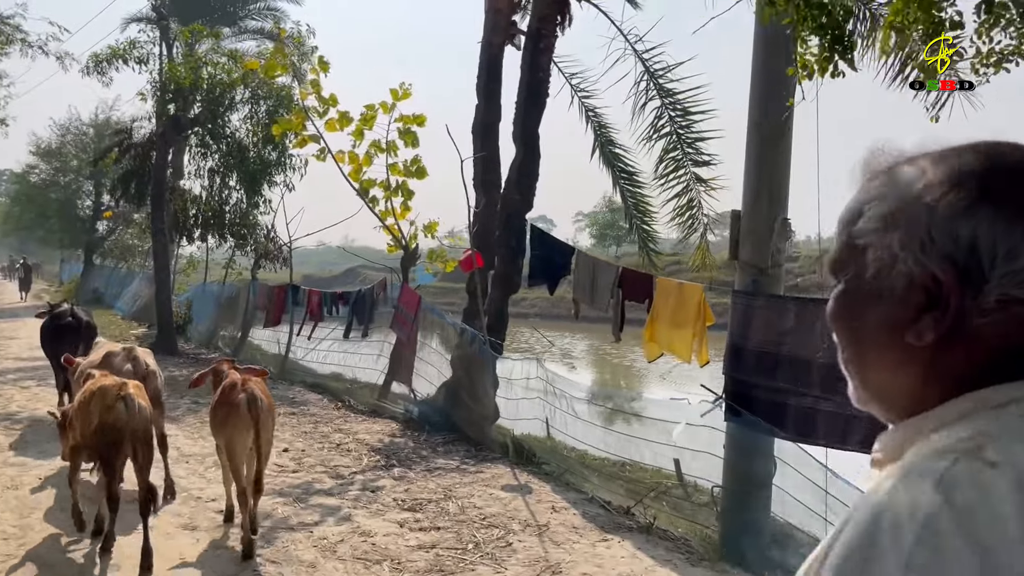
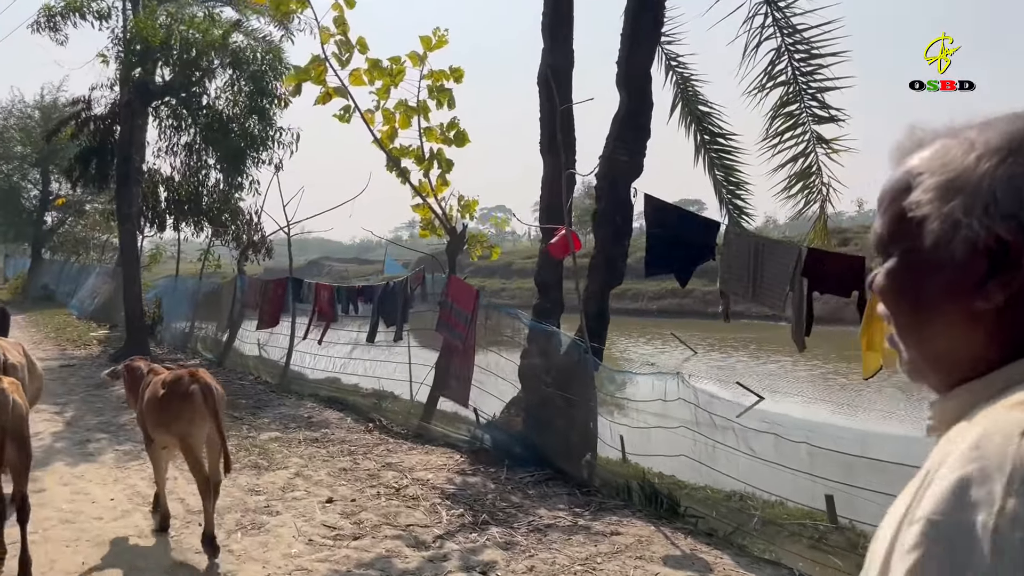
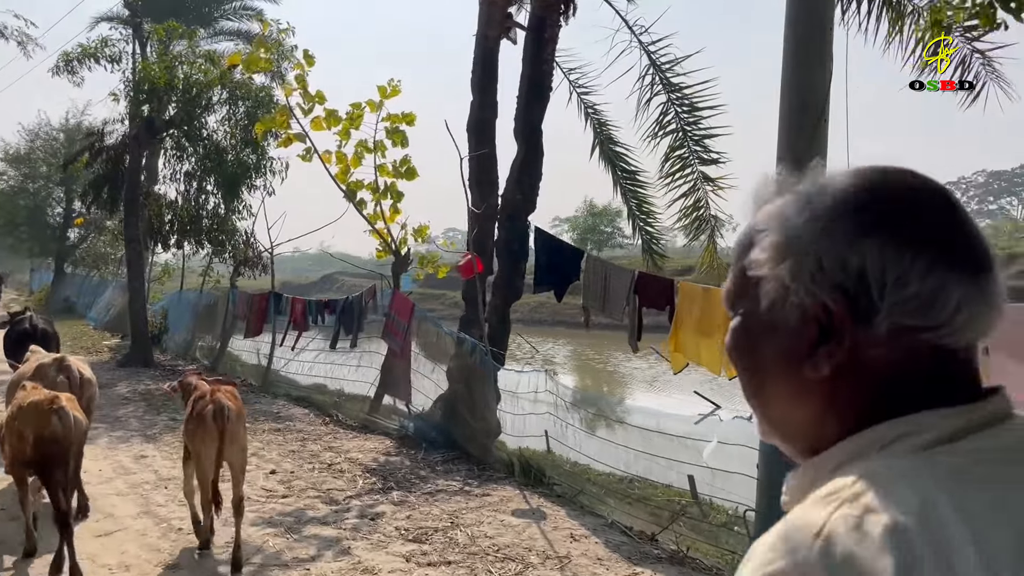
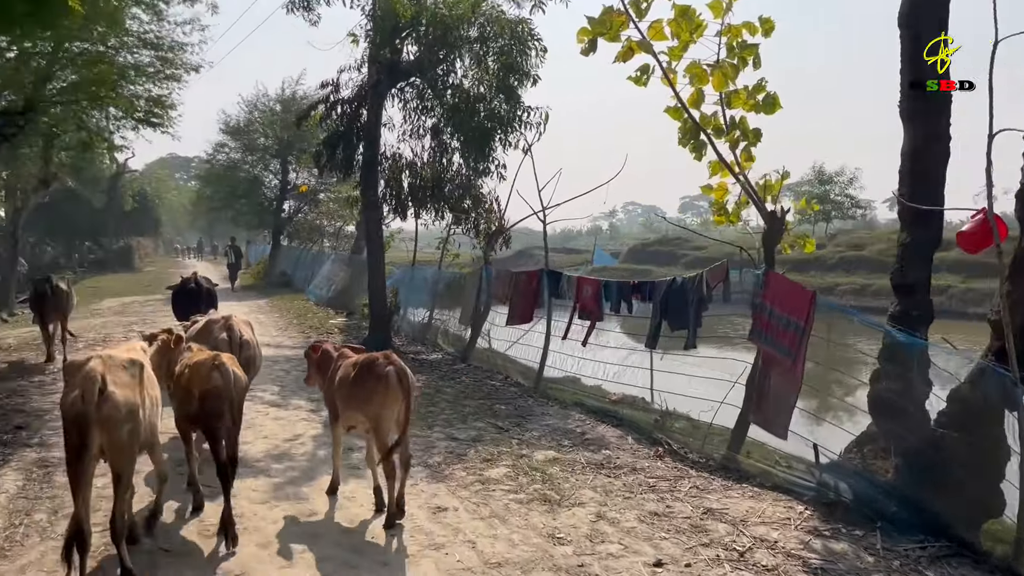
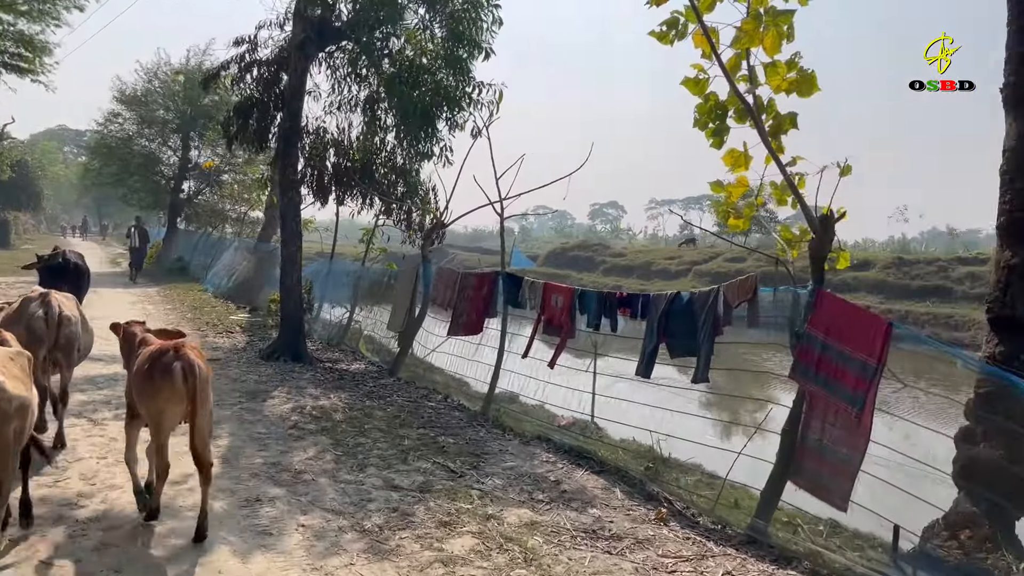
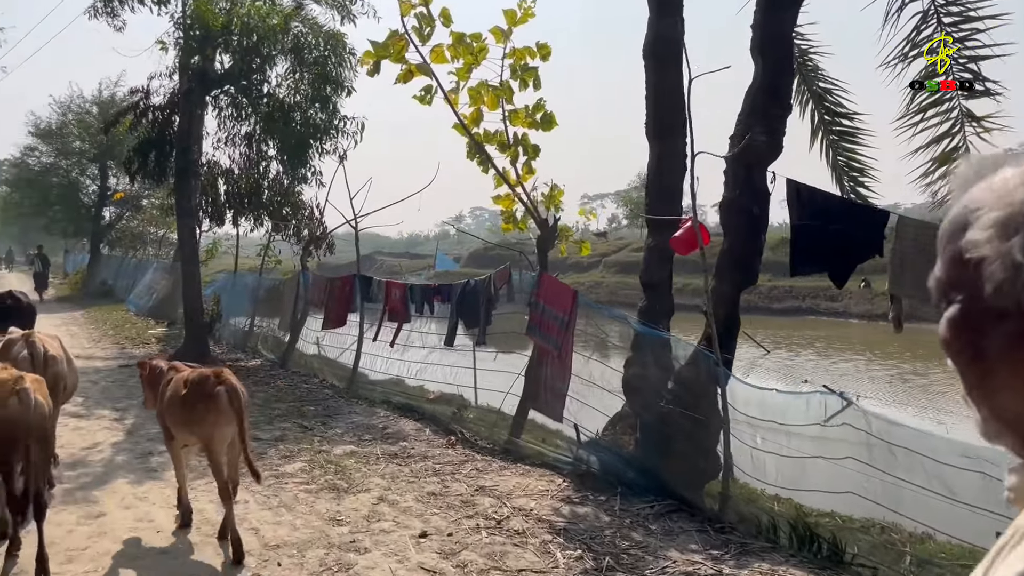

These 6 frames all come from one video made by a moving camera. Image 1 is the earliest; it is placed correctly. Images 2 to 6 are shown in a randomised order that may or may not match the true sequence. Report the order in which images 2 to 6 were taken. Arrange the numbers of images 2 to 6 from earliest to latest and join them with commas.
3, 2, 6, 4, 5
